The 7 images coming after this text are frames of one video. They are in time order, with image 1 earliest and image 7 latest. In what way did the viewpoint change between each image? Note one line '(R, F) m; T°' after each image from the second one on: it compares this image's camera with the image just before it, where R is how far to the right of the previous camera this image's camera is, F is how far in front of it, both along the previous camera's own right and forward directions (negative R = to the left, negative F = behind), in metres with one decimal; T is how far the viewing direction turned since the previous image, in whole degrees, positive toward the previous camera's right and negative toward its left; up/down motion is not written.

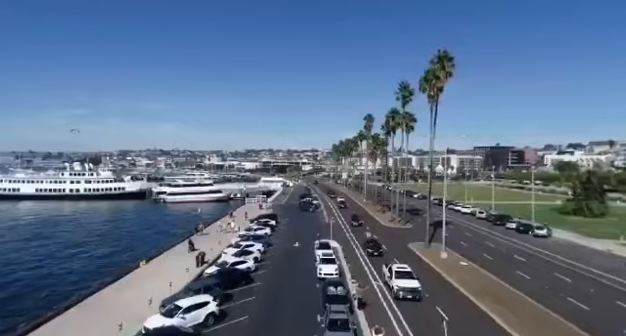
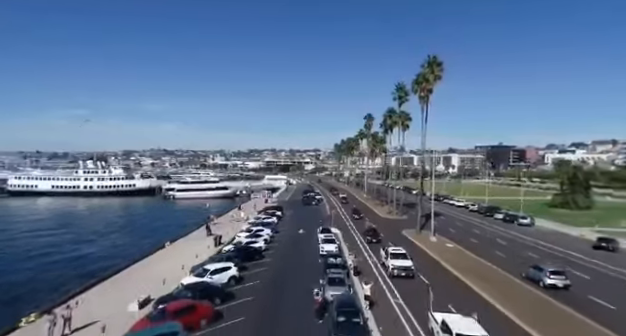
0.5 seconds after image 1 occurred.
(0.0, -2.4) m; 0°
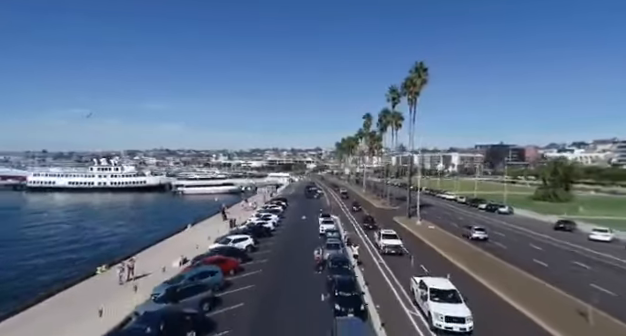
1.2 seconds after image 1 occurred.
(+0.1, -3.3) m; 0°
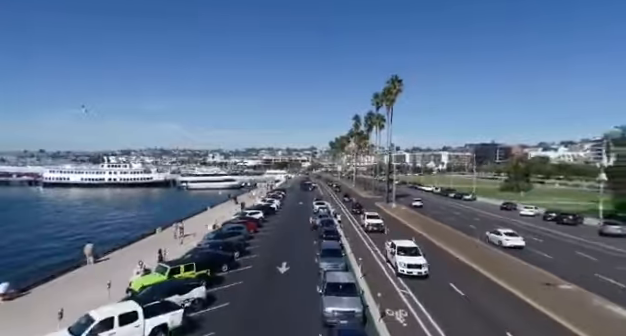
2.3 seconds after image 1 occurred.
(0.0, -5.7) m; +1°
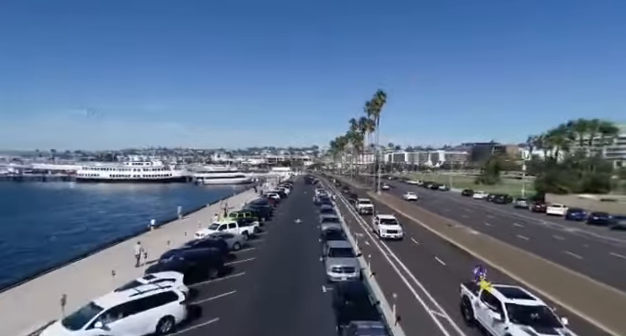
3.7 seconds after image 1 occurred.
(-0.1, -8.3) m; 0°
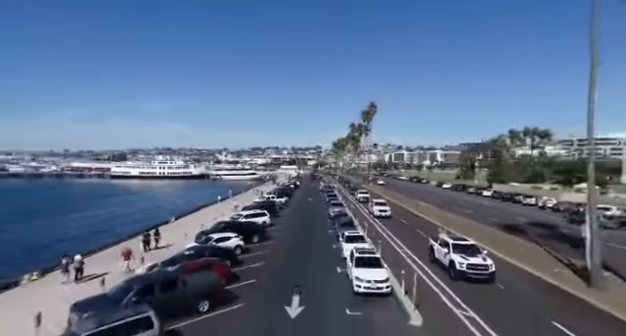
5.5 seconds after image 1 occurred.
(-0.5, -10.2) m; 0°
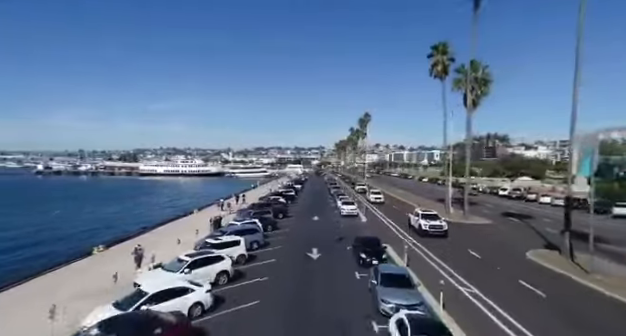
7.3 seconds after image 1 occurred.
(-0.5, -11.3) m; 0°
